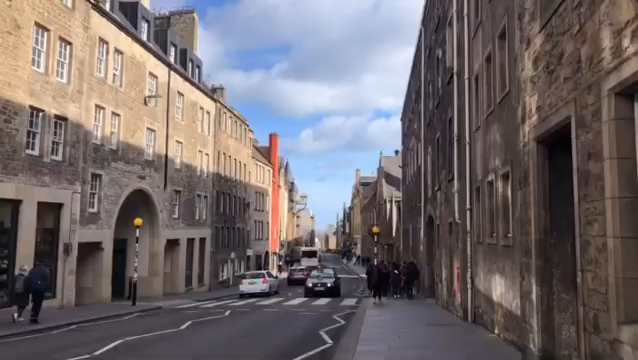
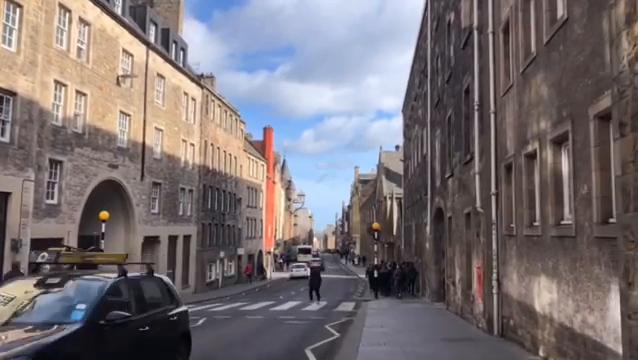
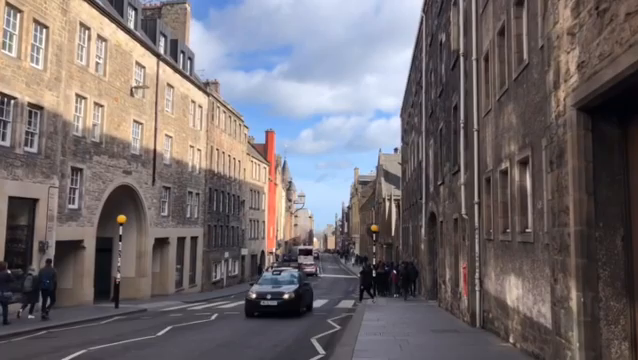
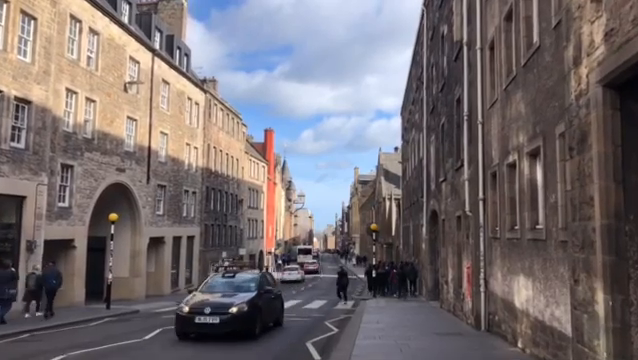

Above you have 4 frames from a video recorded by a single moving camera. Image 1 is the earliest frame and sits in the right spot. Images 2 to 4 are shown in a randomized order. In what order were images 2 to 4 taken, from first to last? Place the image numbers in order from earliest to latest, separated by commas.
3, 4, 2
